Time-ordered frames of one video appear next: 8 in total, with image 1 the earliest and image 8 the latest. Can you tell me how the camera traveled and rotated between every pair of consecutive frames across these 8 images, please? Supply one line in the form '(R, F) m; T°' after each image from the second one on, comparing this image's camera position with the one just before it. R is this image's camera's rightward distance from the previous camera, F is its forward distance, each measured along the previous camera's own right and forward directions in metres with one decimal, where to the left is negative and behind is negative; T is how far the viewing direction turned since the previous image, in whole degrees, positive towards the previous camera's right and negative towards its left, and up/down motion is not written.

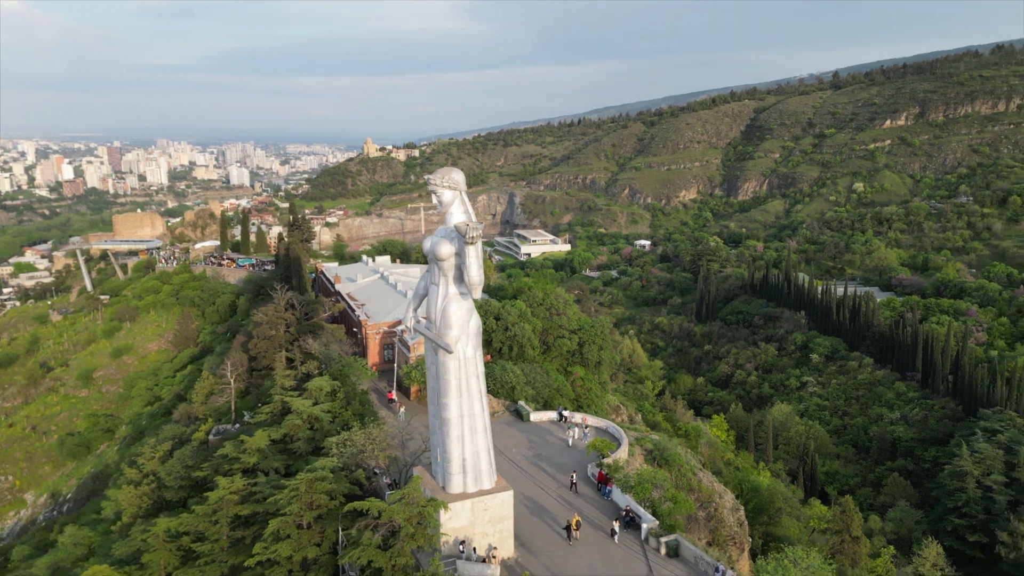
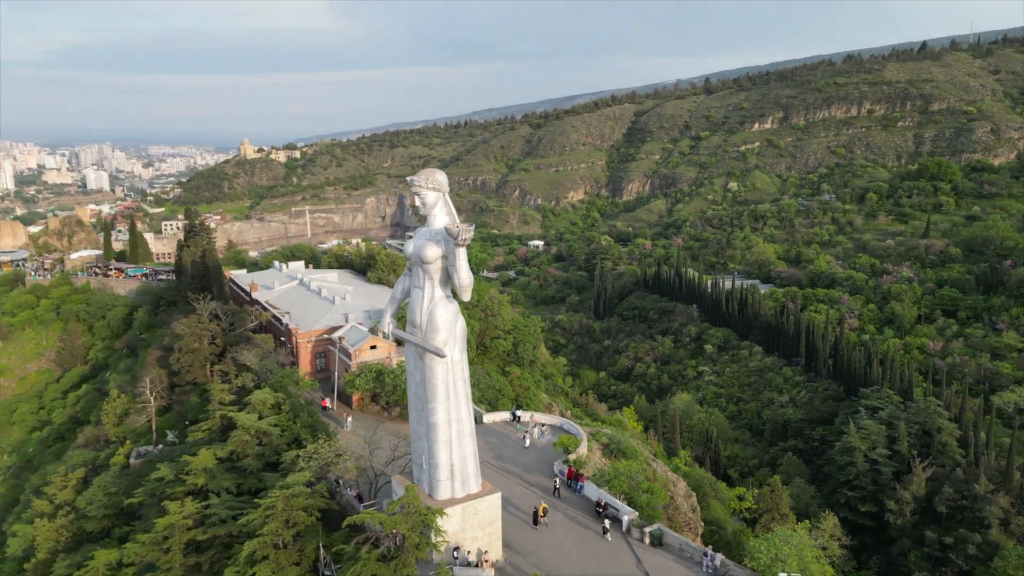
(-1.2, +0.1) m; +9°
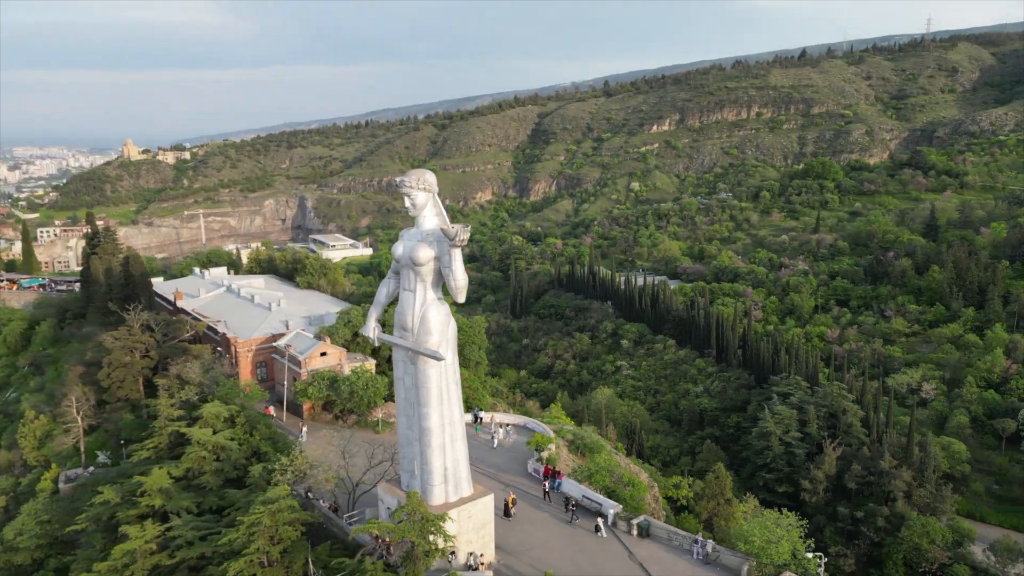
(-1.1, +0.1) m; +8°
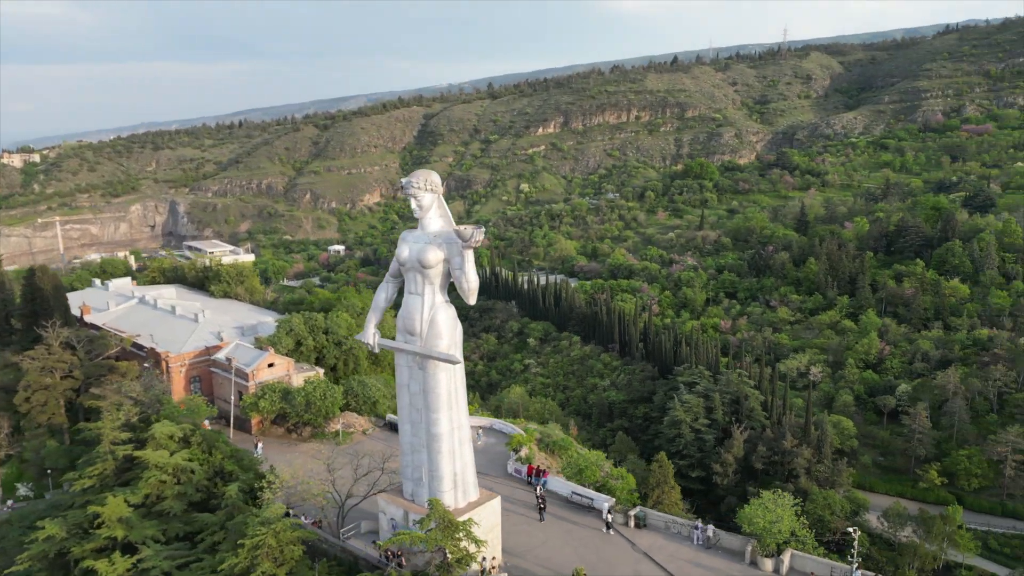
(-1.5, +0.1) m; +9°
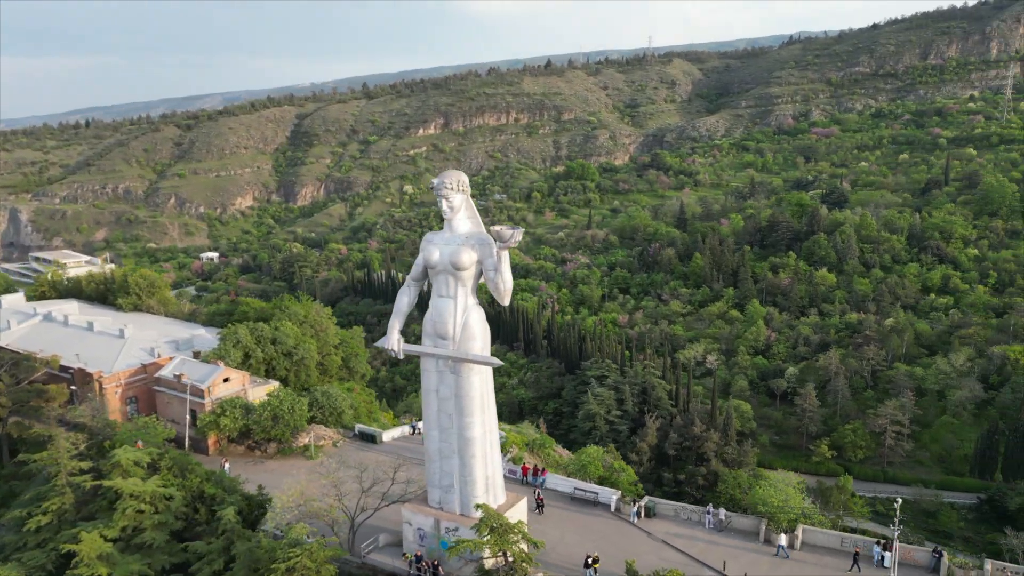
(-1.8, +0.2) m; +10°
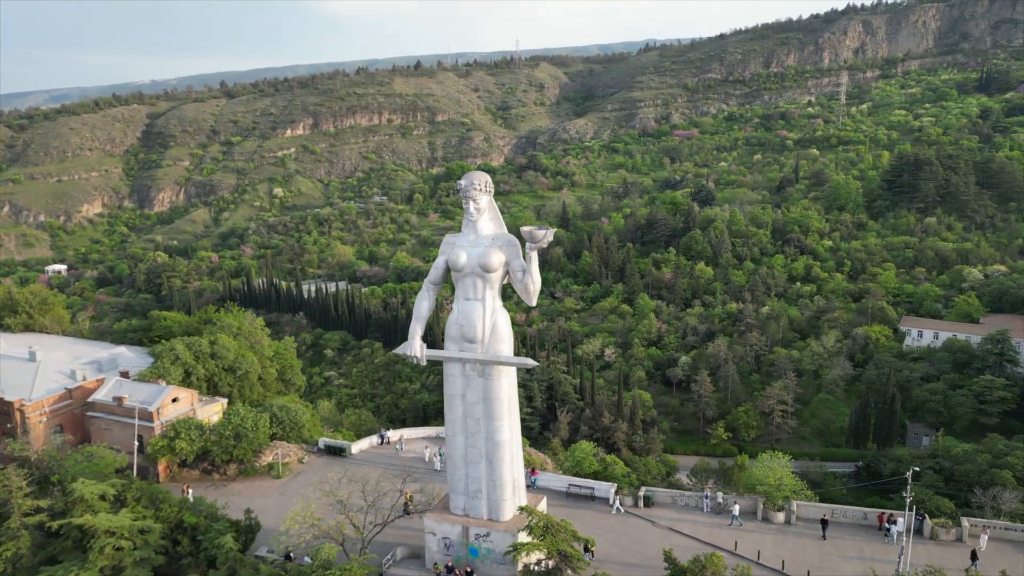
(-1.8, +0.2) m; +10°
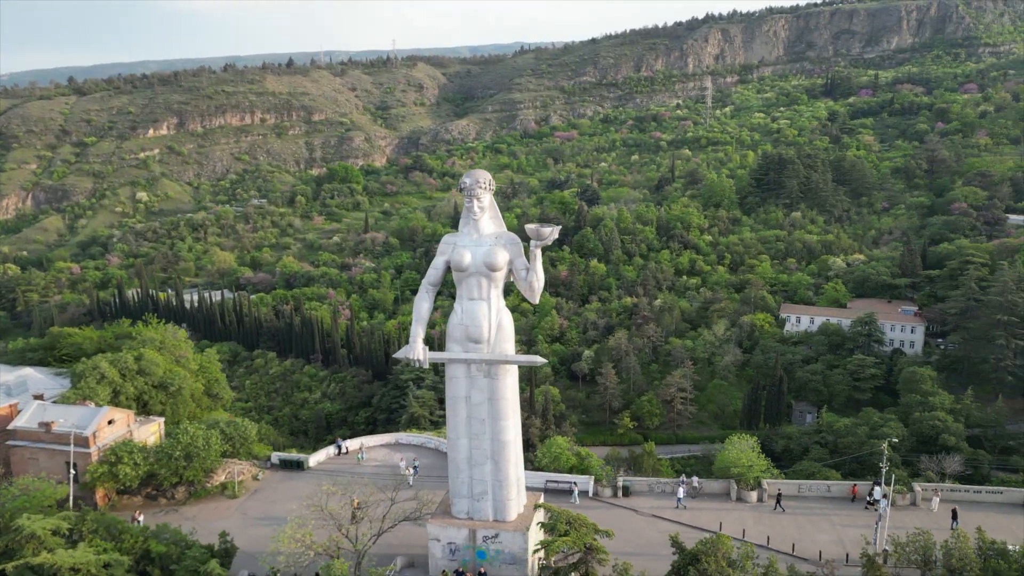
(-1.4, +0.1) m; +9°
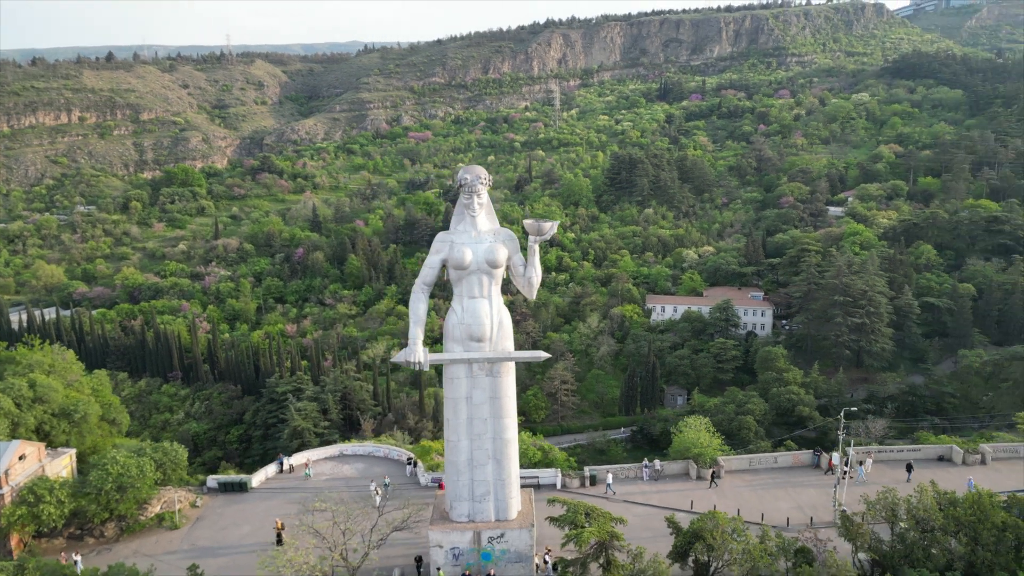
(-1.6, +0.2) m; +12°
